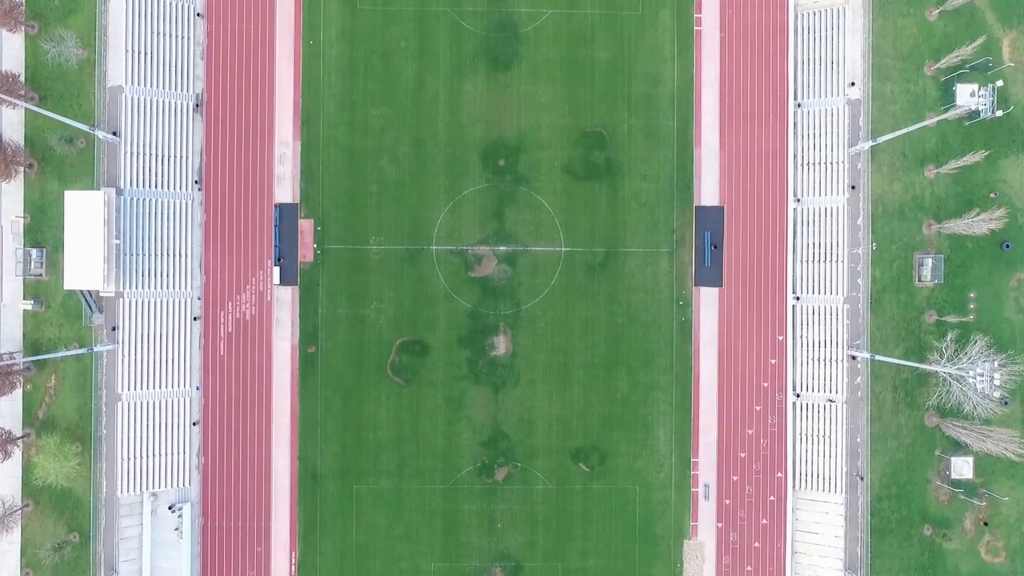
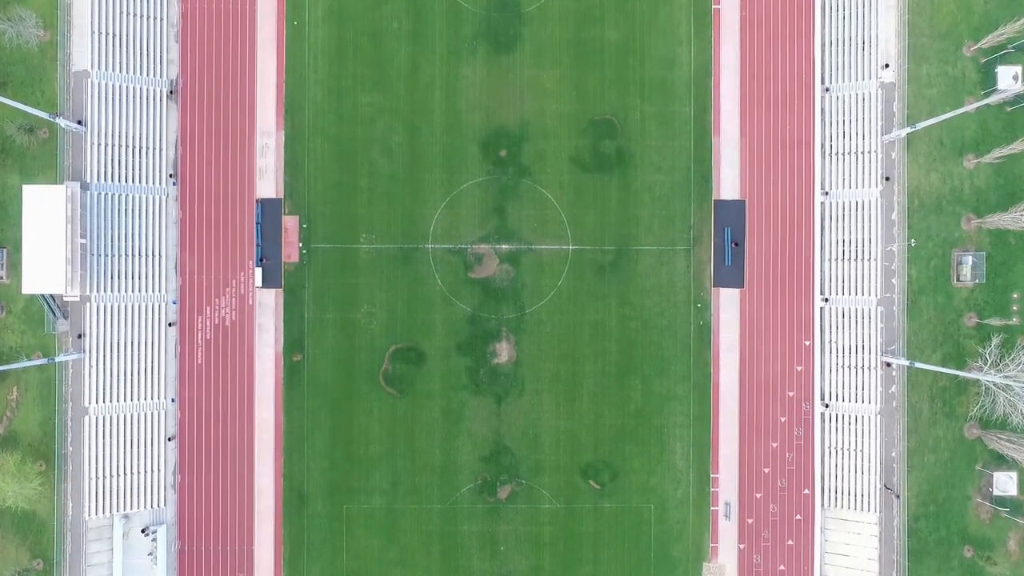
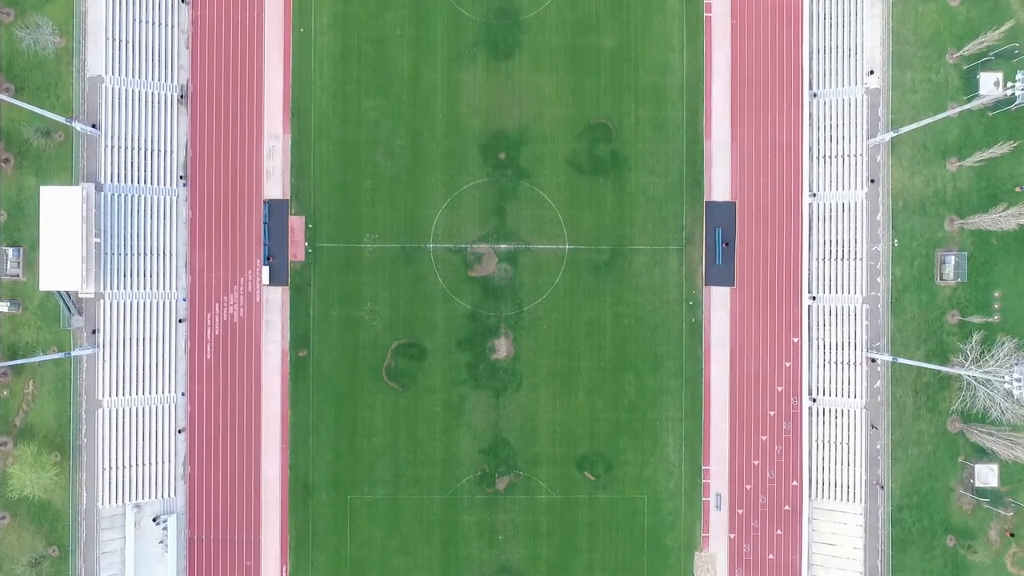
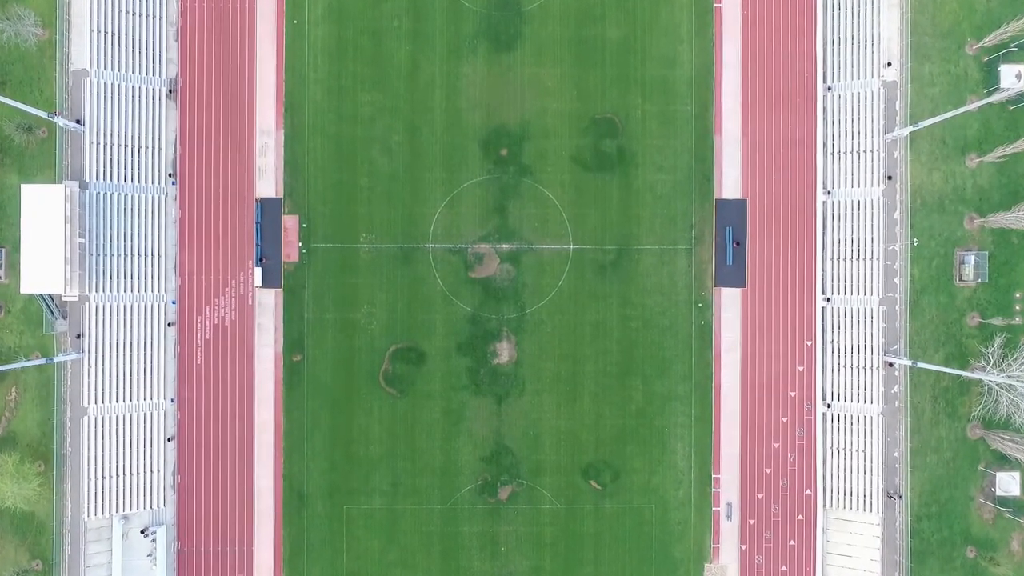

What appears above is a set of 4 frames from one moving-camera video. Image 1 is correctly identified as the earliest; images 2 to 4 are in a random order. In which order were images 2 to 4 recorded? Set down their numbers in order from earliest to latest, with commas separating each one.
3, 2, 4
